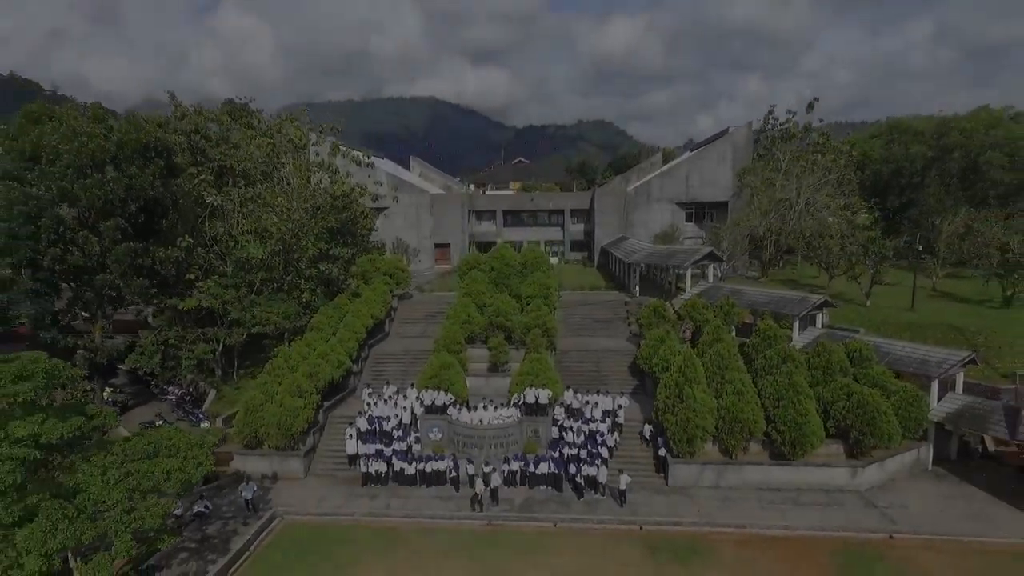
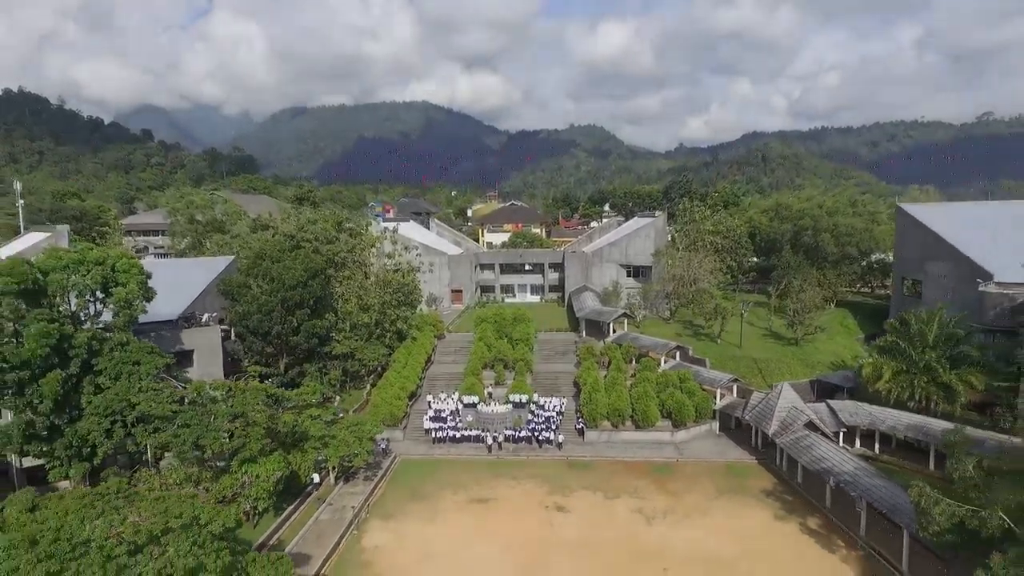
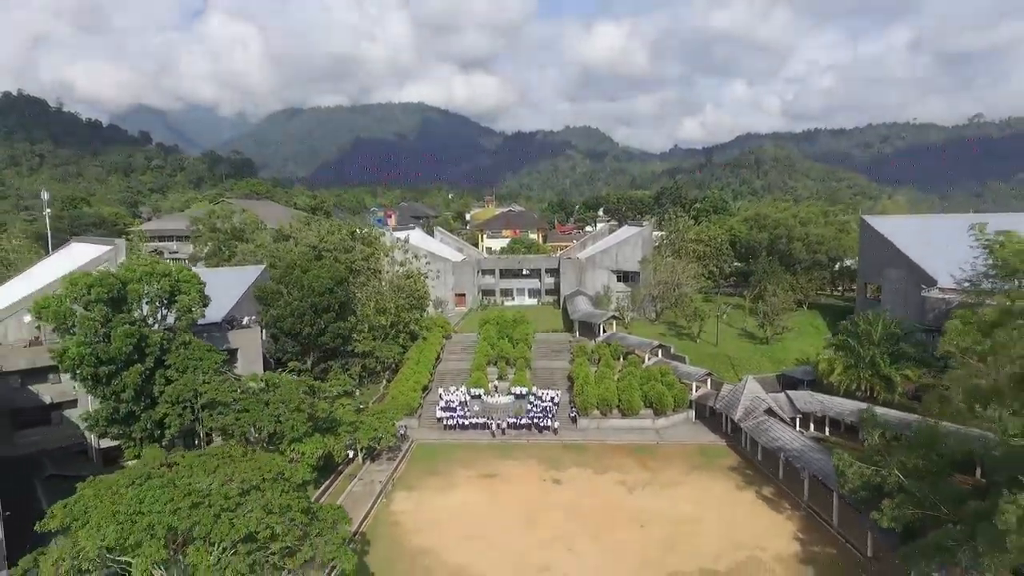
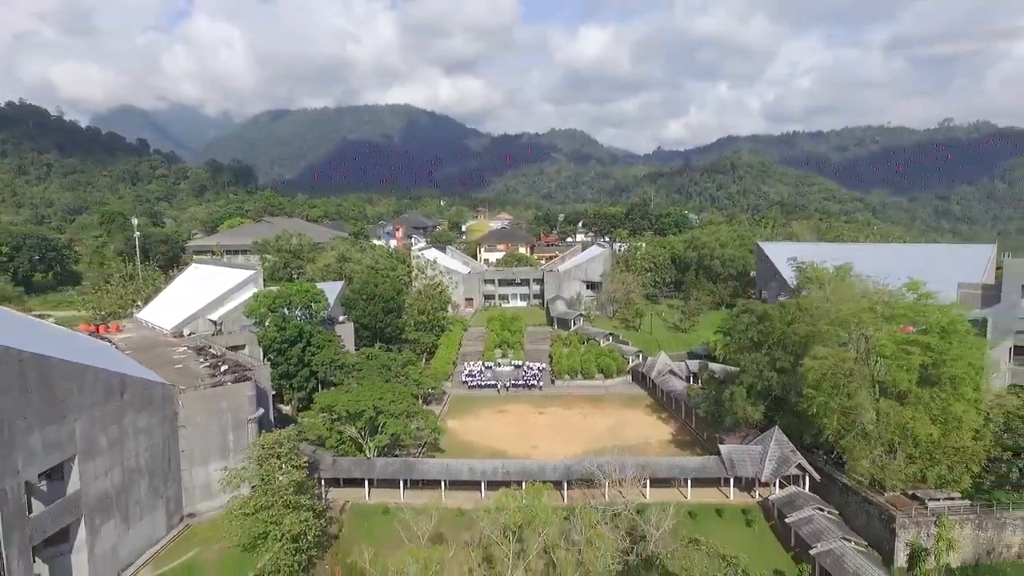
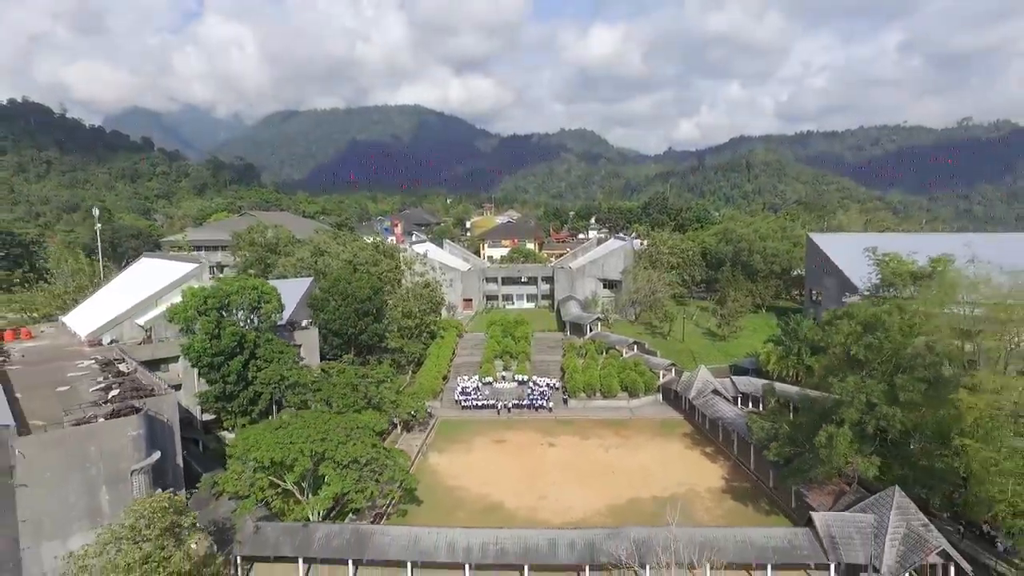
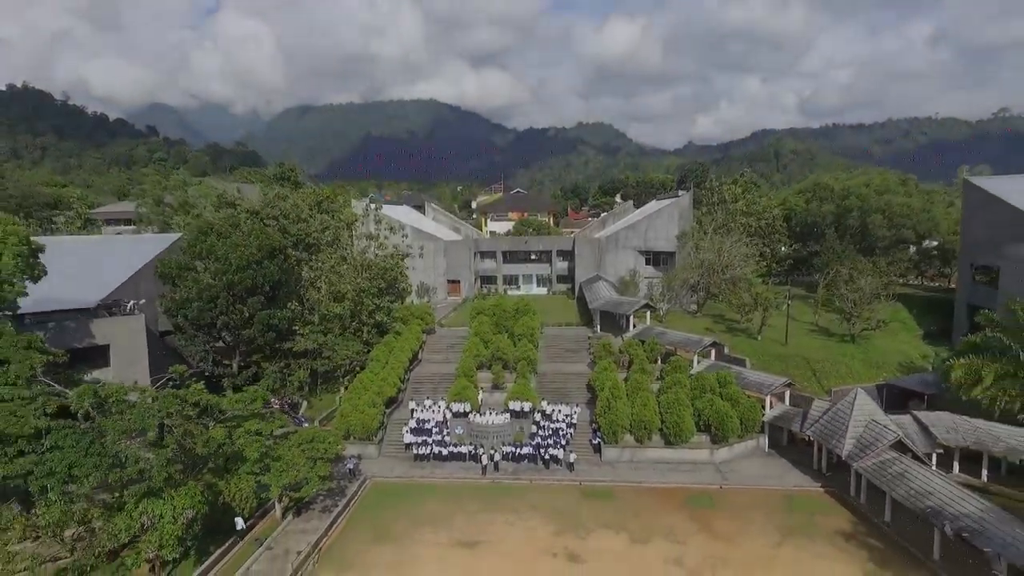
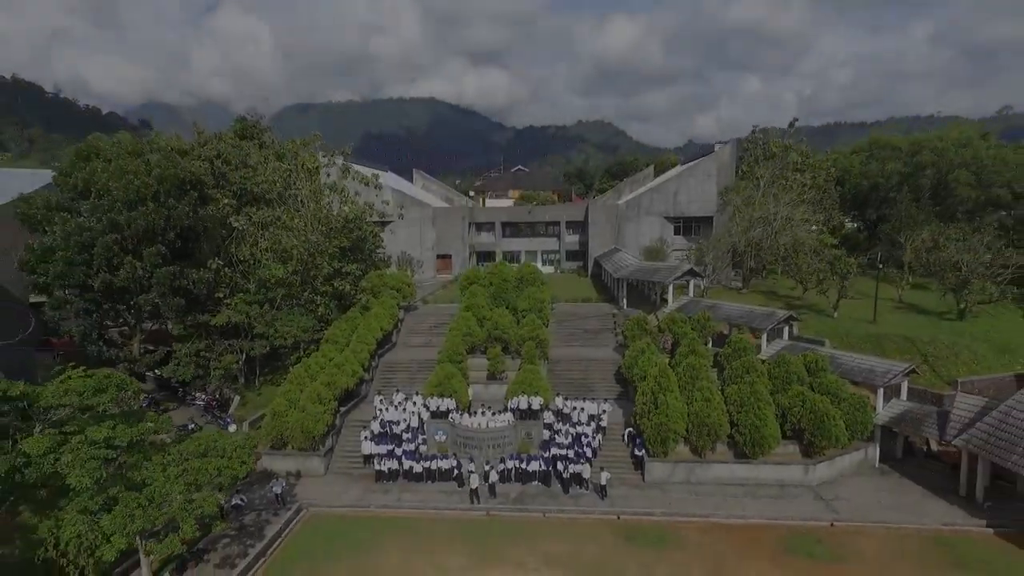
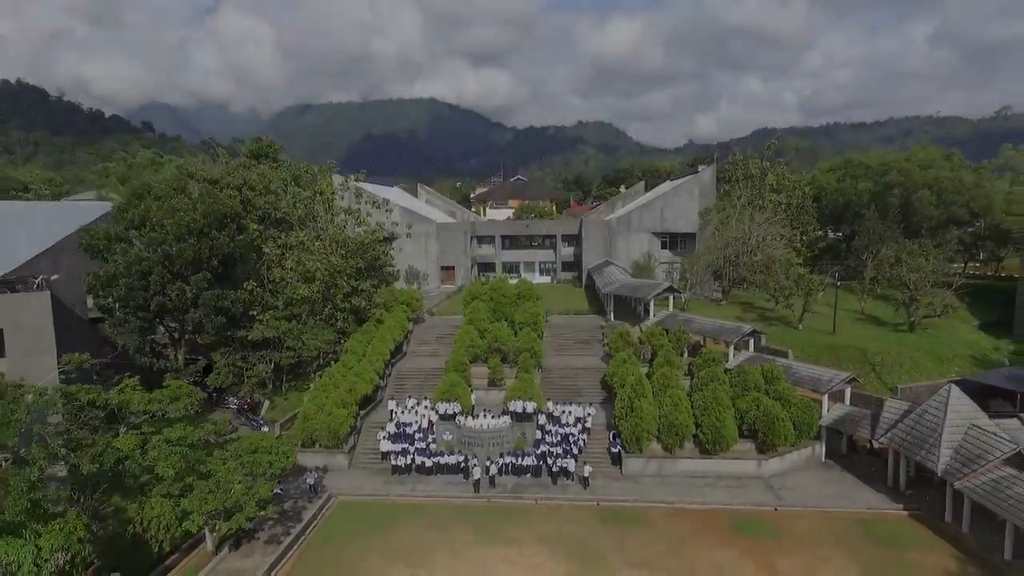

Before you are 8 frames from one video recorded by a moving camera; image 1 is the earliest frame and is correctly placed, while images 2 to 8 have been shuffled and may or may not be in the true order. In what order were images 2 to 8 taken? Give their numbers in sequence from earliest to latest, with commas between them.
7, 8, 6, 2, 3, 5, 4
